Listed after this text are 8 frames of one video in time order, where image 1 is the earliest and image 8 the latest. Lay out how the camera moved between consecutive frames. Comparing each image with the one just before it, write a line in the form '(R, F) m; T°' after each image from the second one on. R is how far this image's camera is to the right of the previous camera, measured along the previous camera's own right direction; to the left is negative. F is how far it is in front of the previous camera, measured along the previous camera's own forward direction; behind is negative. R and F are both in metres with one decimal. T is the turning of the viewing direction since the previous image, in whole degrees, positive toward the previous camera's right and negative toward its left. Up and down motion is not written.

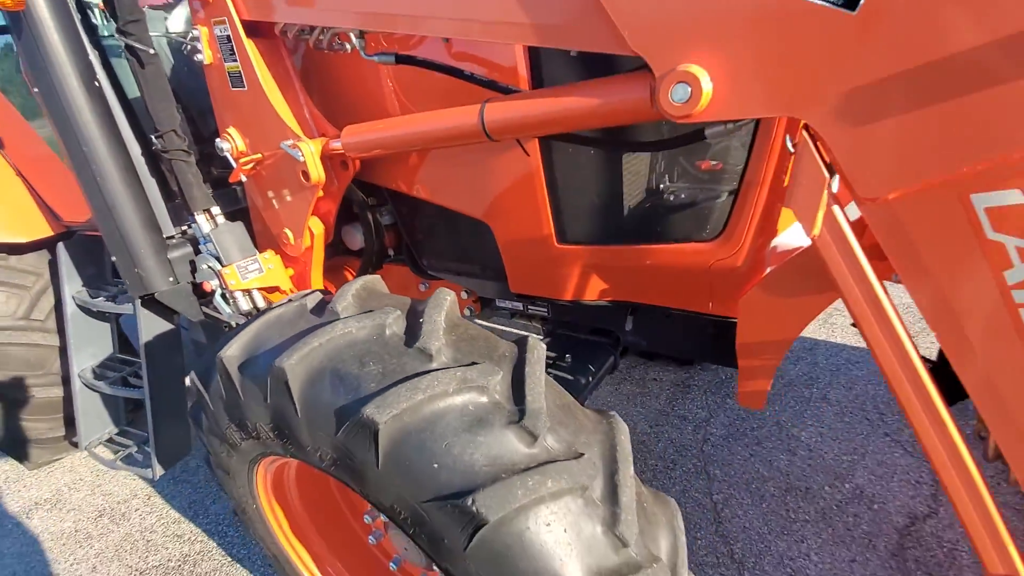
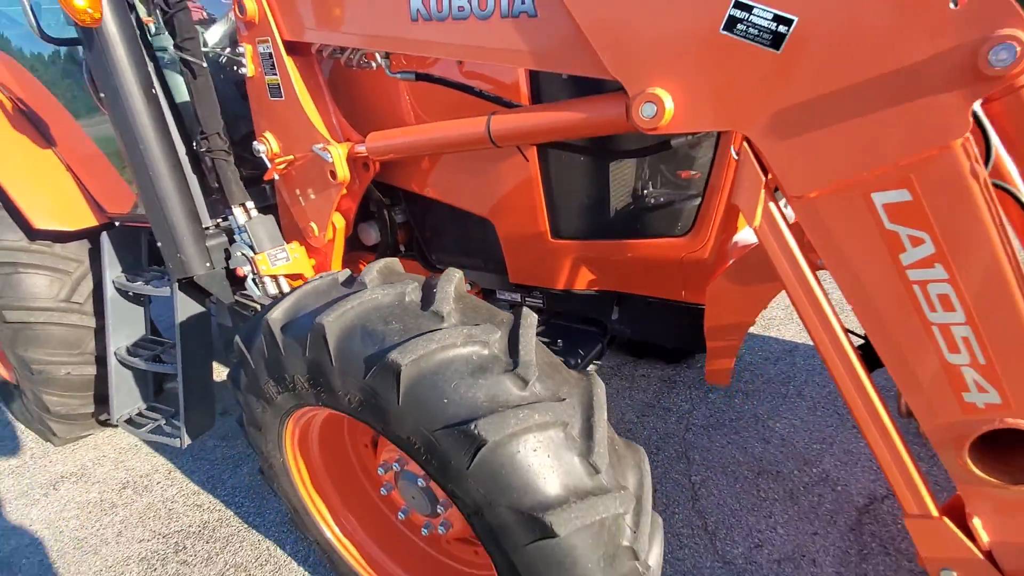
(0.0, -0.2) m; 0°
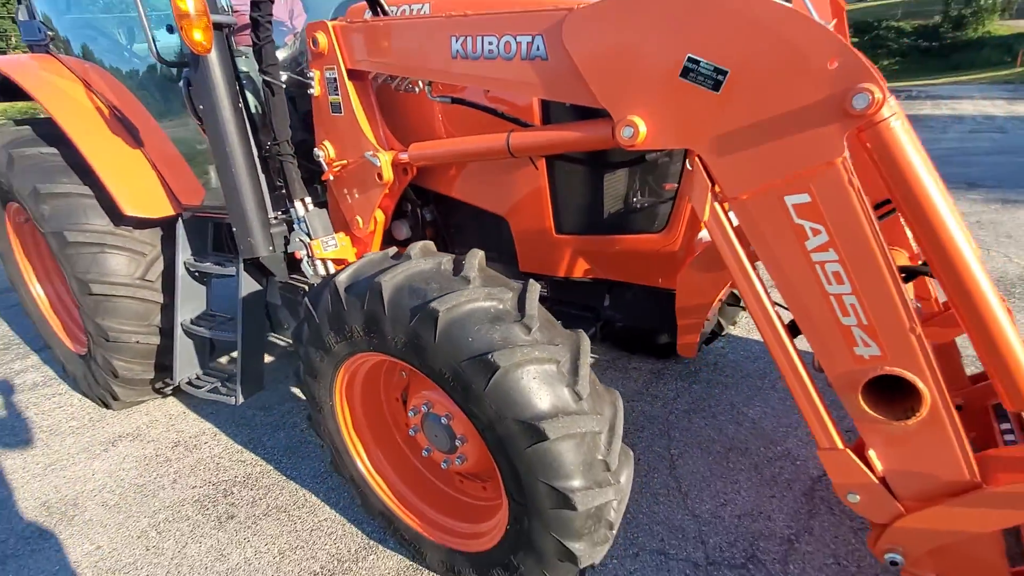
(0.0, -0.3) m; -1°
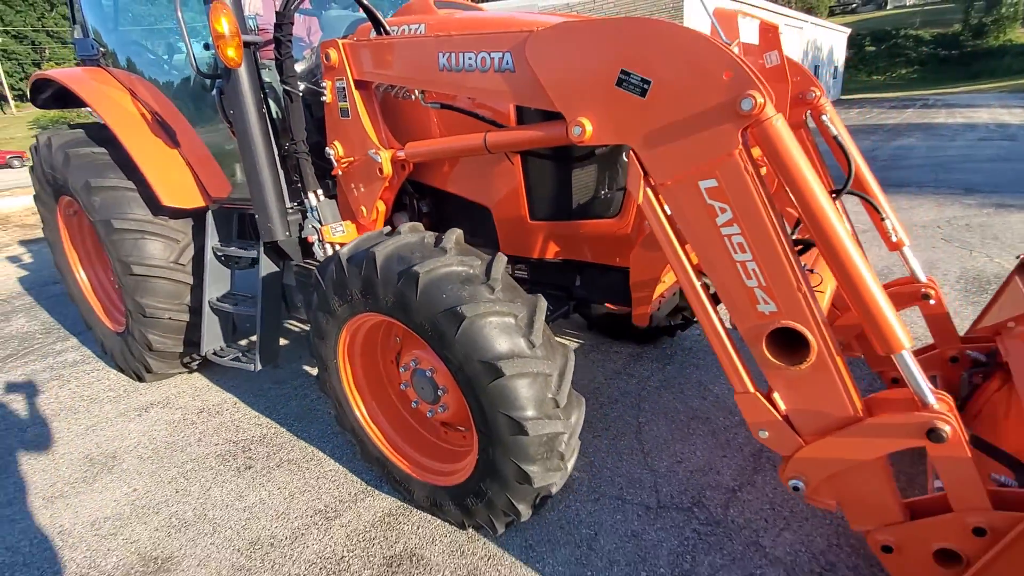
(+0.2, -0.3) m; -2°
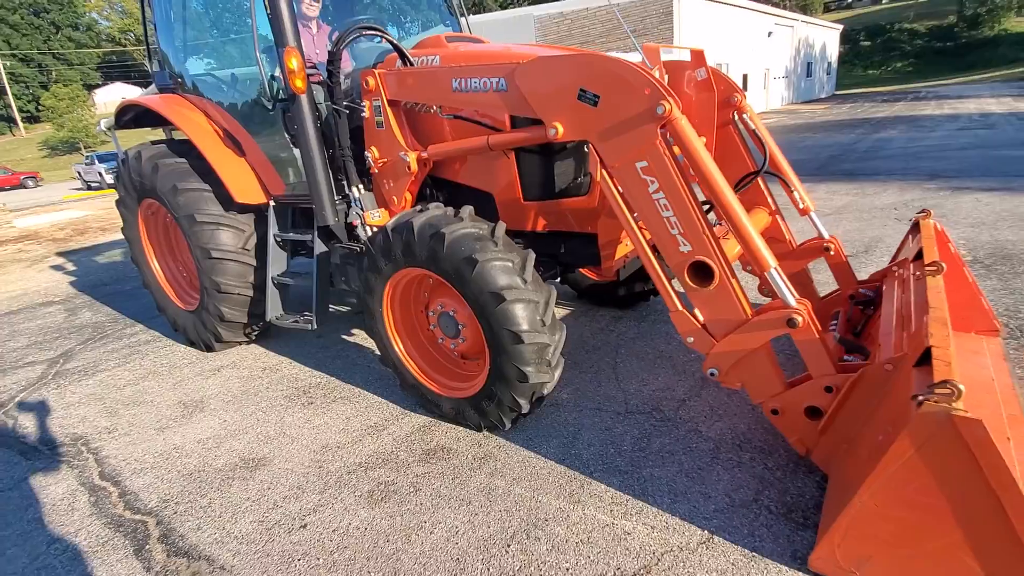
(0.0, -0.7) m; -1°
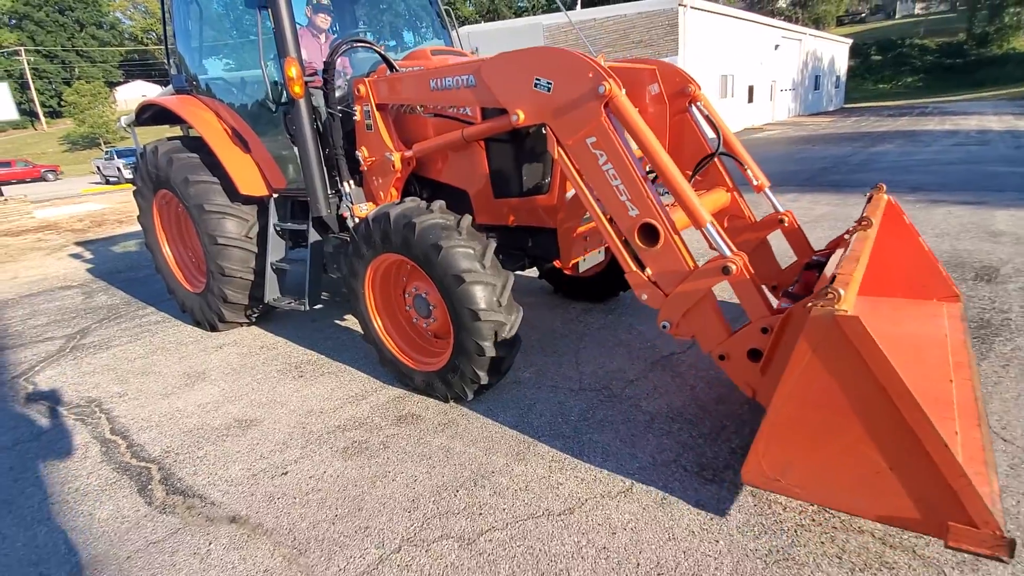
(+0.3, -0.3) m; -1°
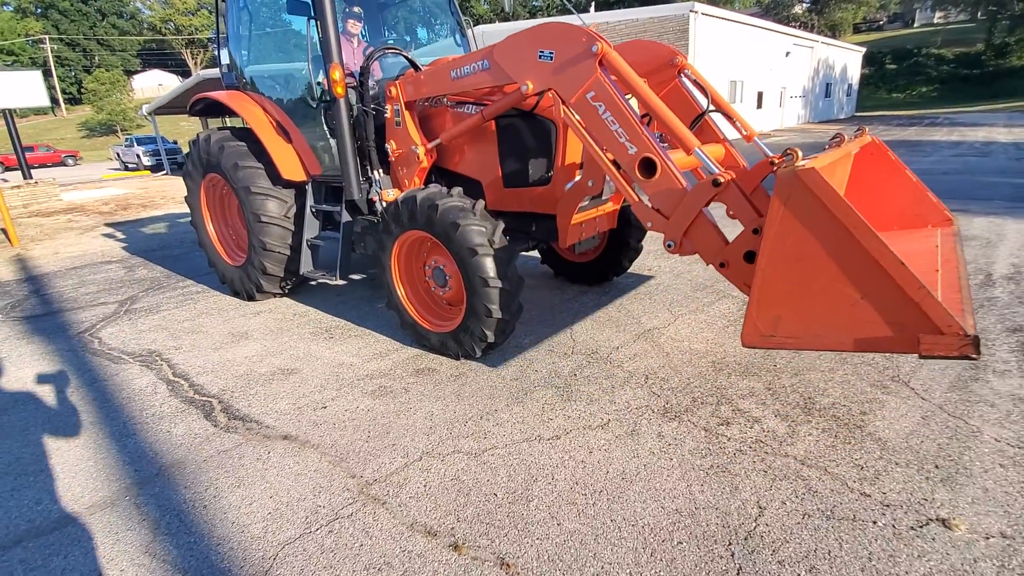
(0.0, -0.5) m; -1°
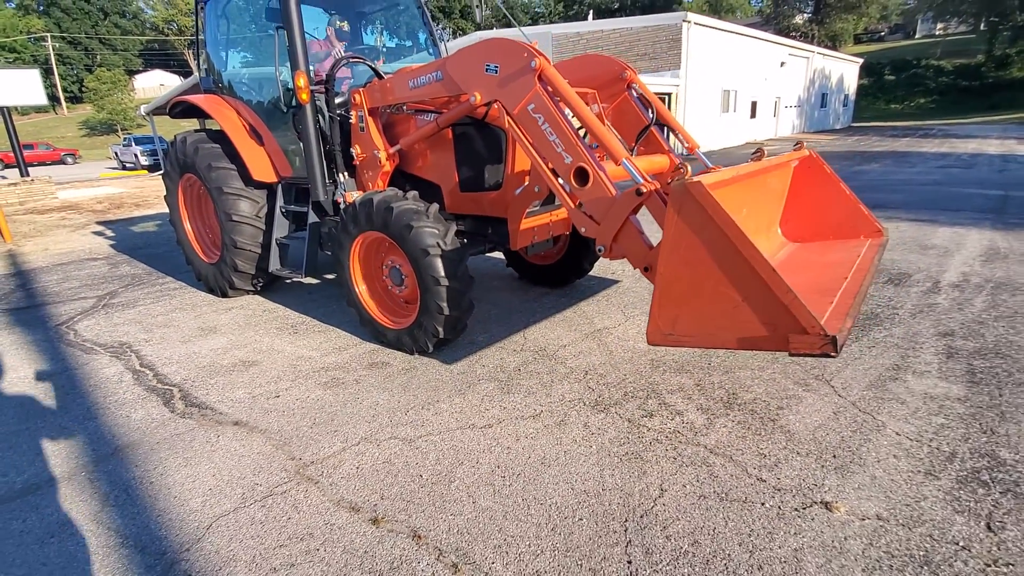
(+0.4, -0.2) m; 0°
